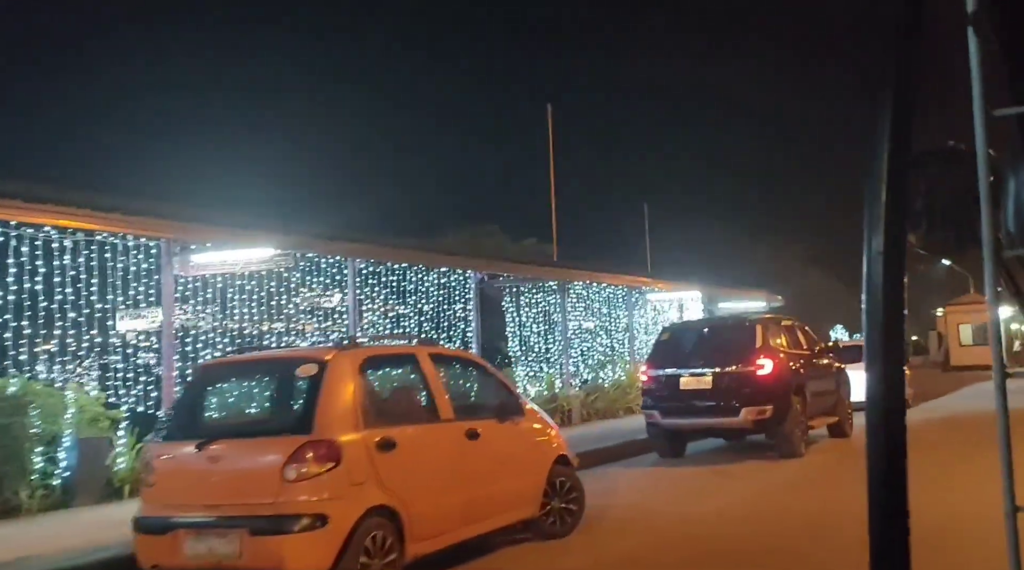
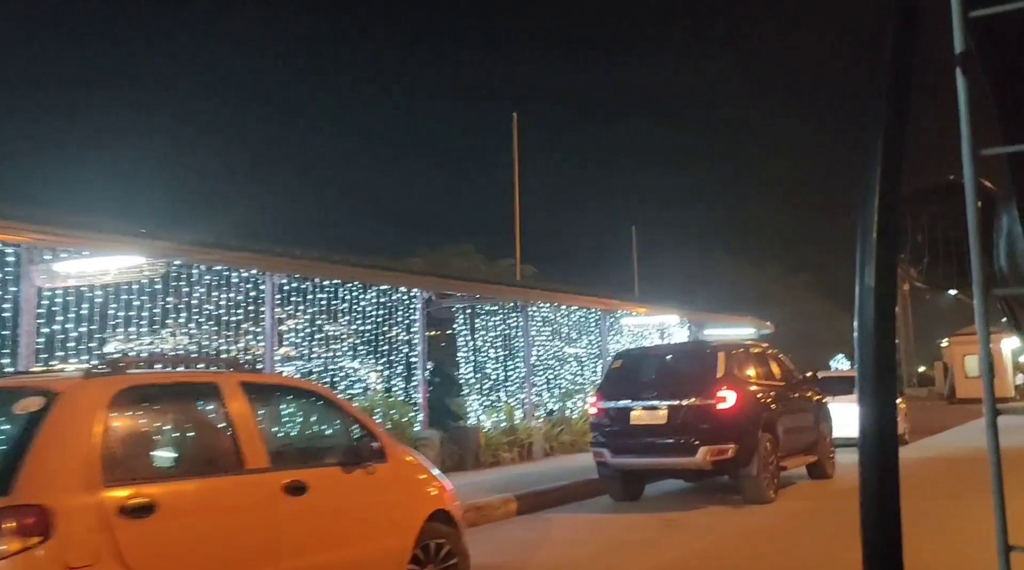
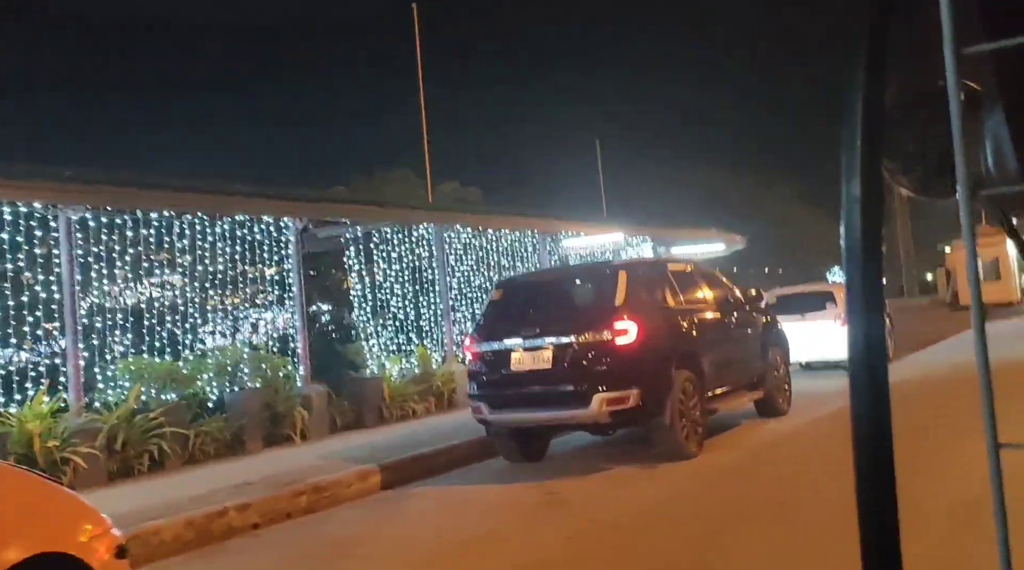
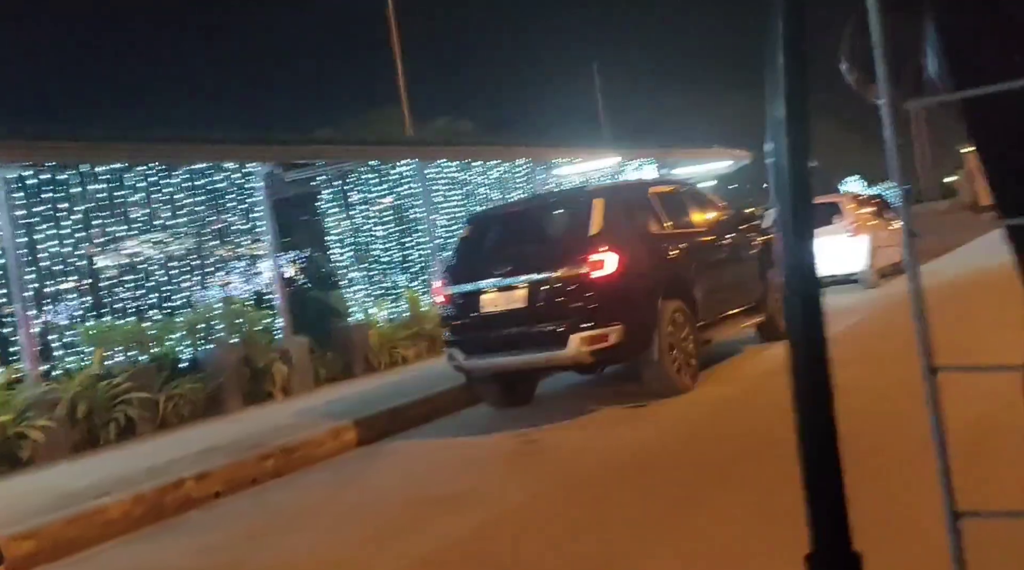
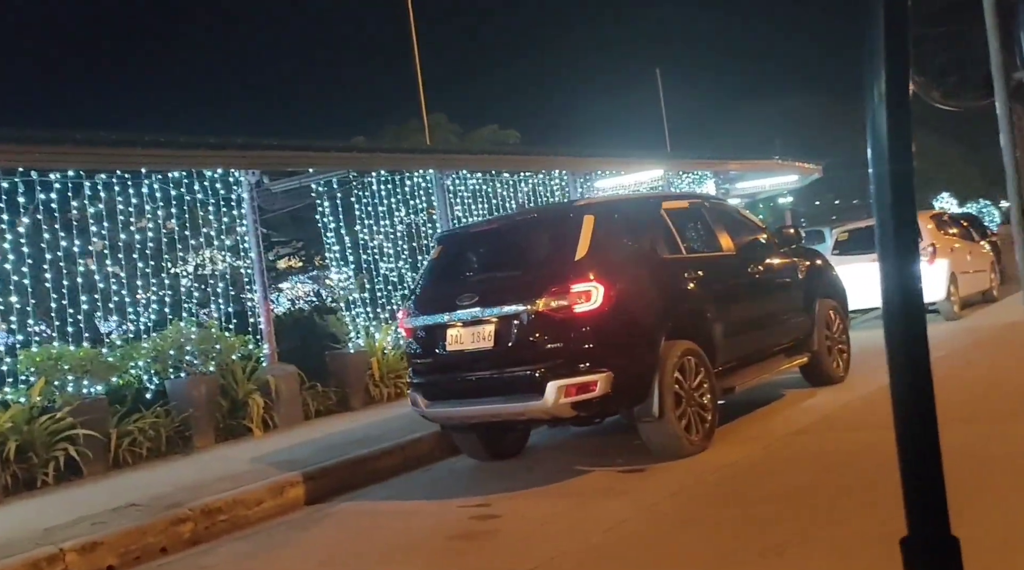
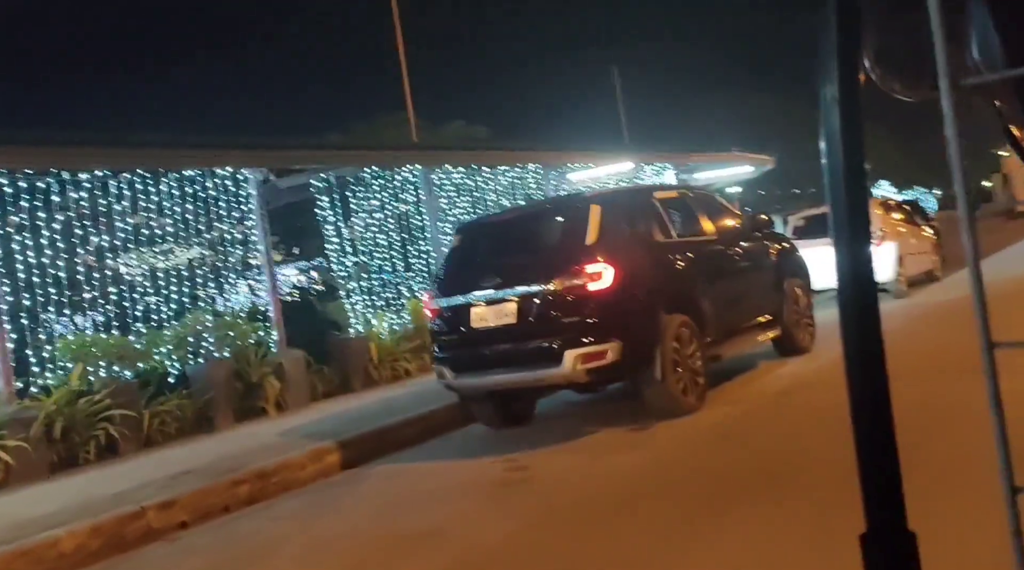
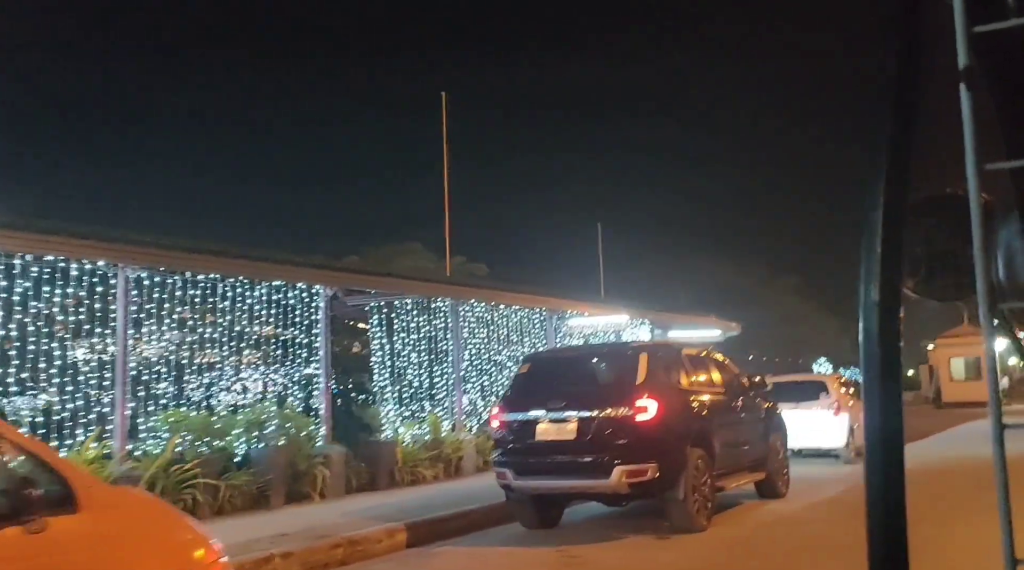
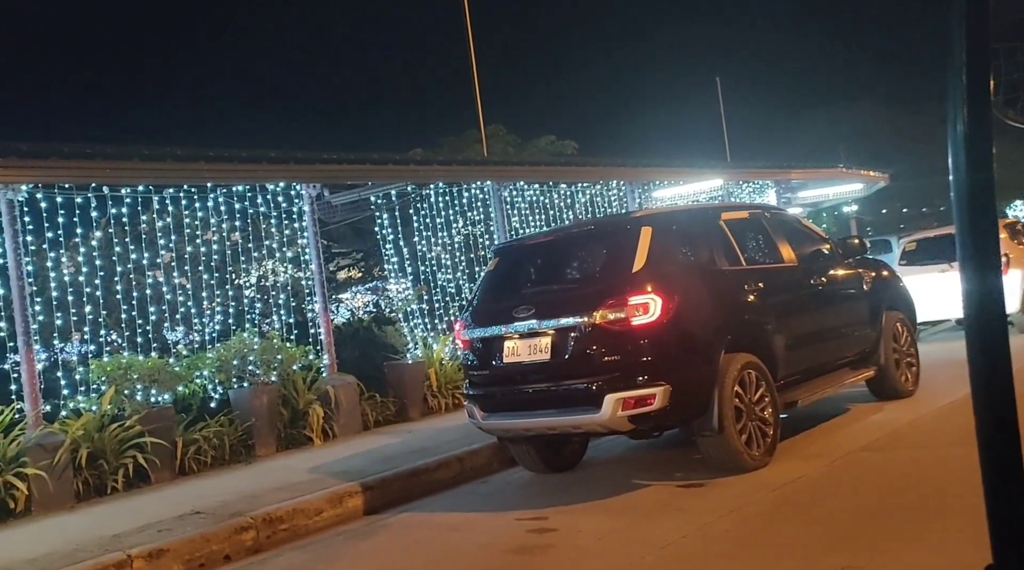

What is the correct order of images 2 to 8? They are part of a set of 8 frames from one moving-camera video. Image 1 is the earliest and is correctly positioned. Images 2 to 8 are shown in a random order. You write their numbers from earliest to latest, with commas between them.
2, 7, 3, 4, 6, 5, 8
